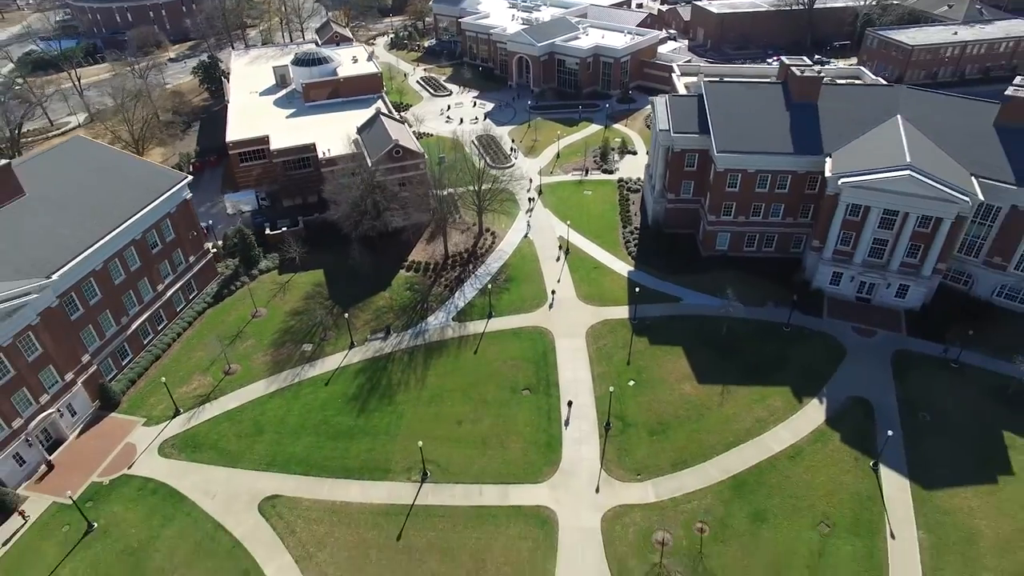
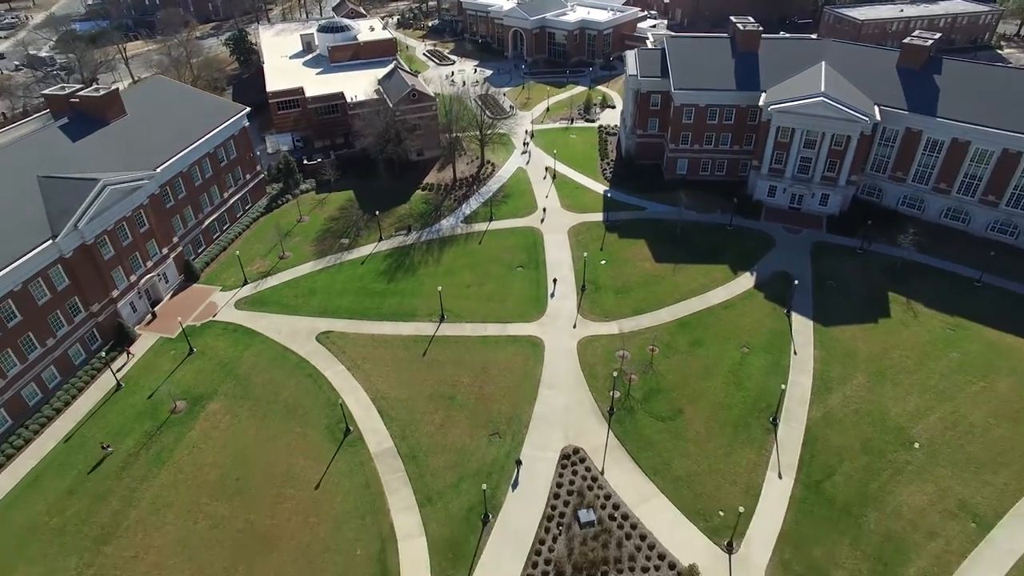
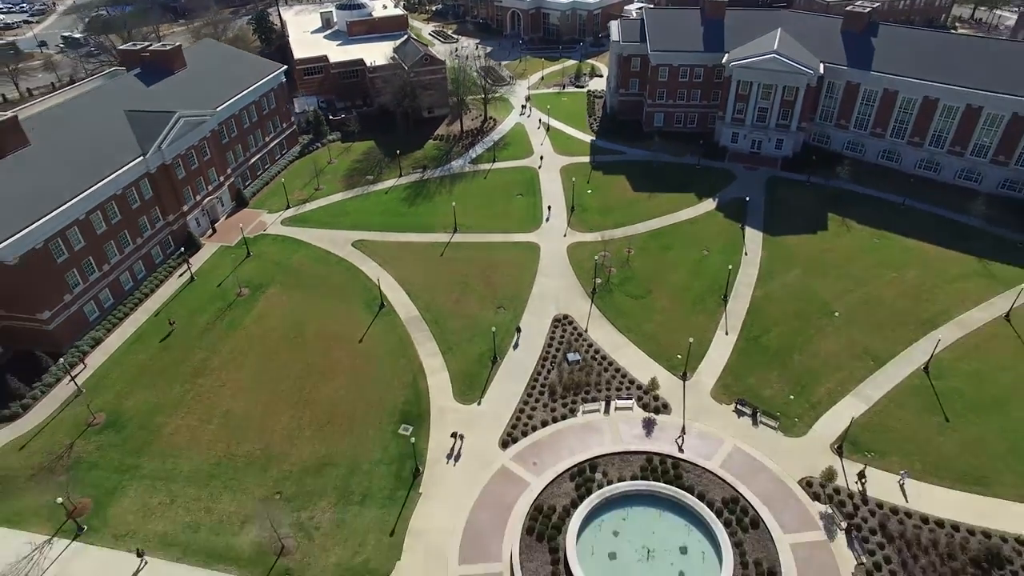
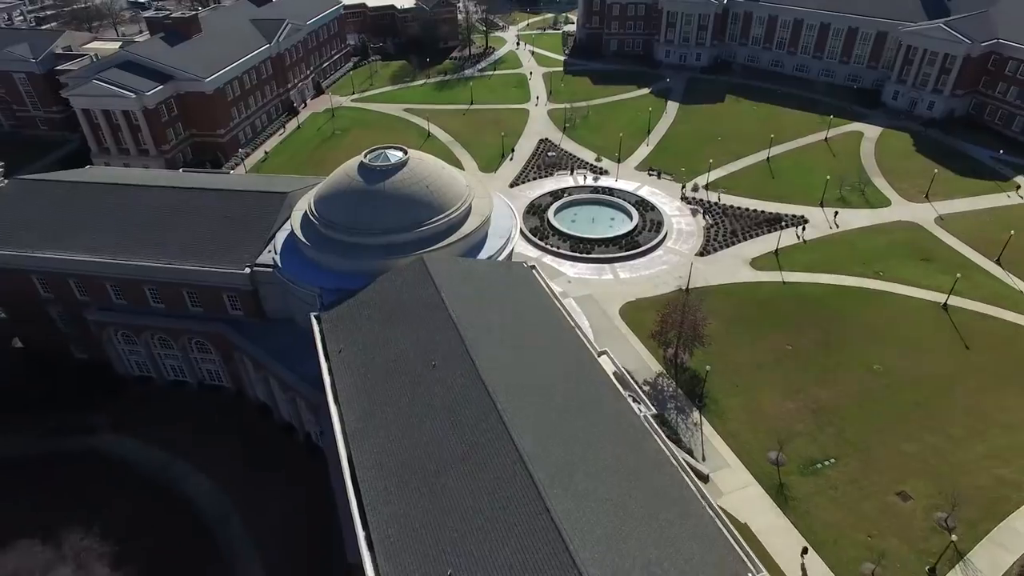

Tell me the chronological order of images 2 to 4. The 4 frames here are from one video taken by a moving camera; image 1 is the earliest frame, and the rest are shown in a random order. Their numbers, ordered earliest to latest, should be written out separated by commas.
2, 3, 4
